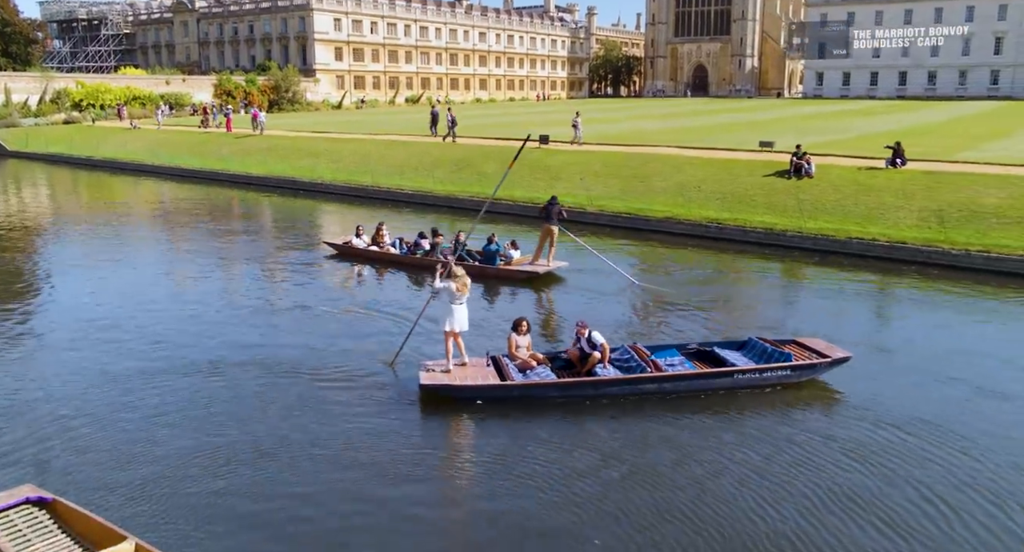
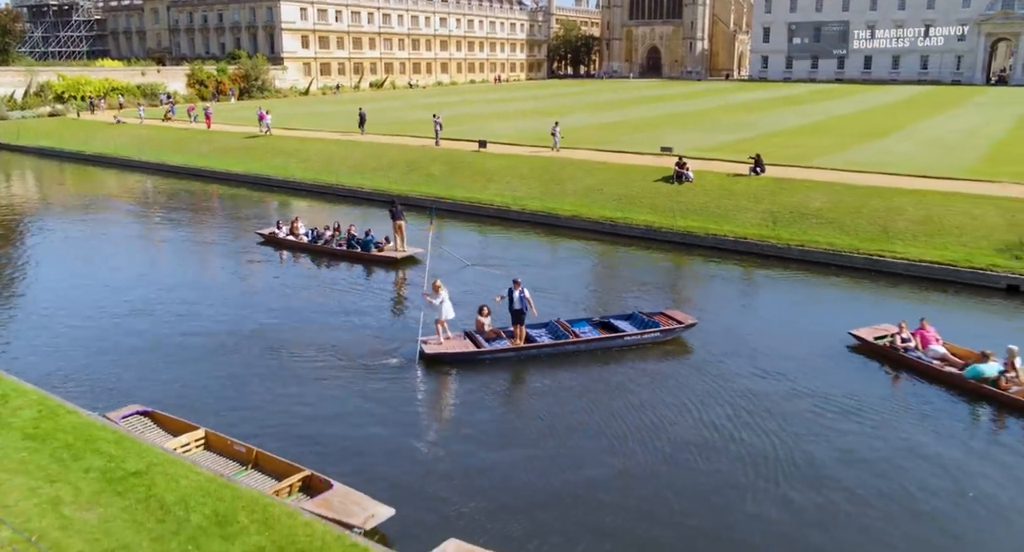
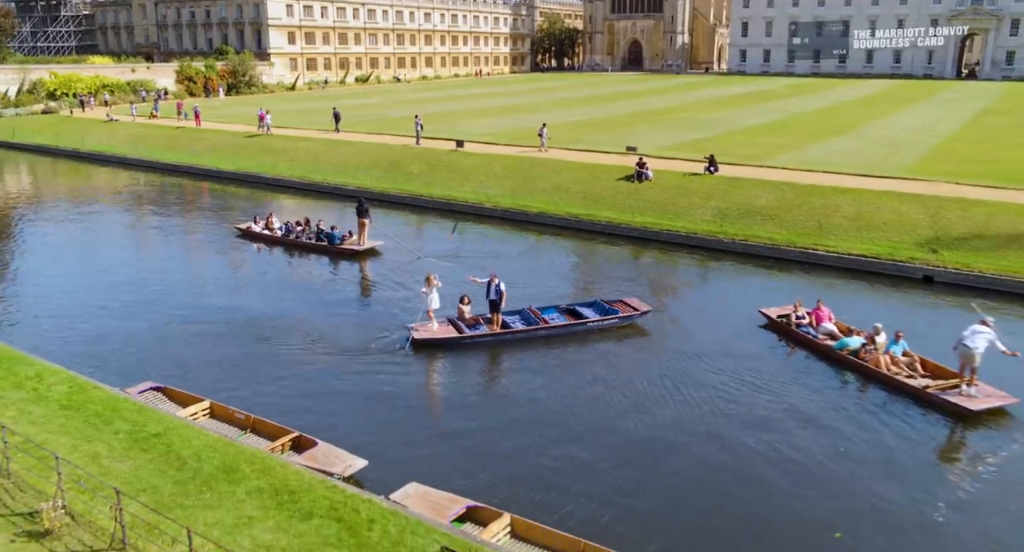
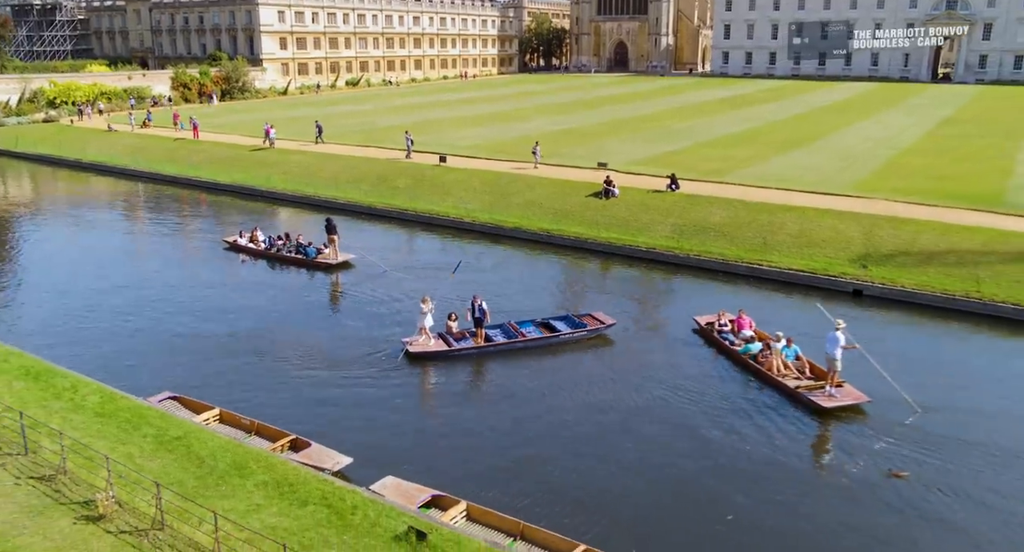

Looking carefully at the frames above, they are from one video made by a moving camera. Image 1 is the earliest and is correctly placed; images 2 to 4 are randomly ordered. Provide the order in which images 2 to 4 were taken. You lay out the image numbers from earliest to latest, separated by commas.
2, 3, 4
